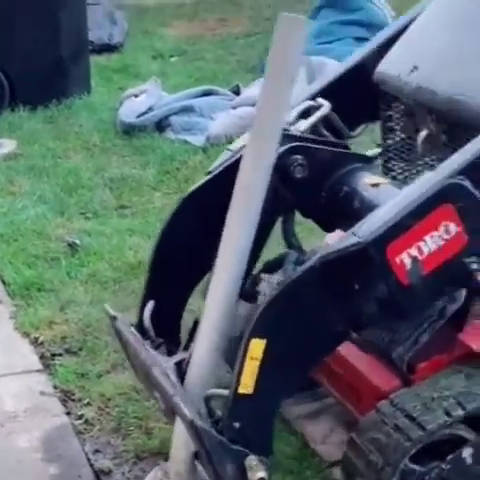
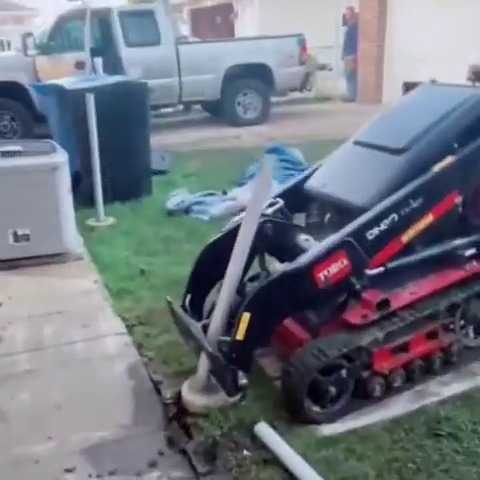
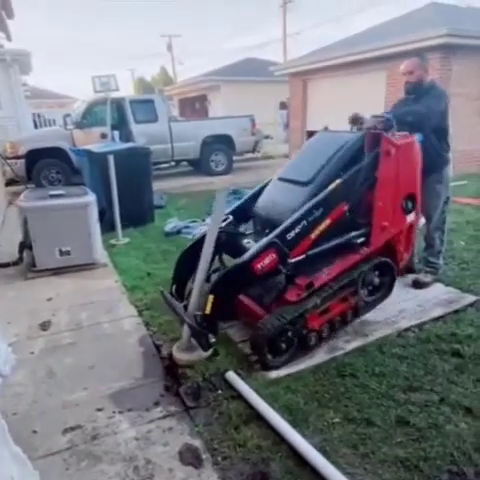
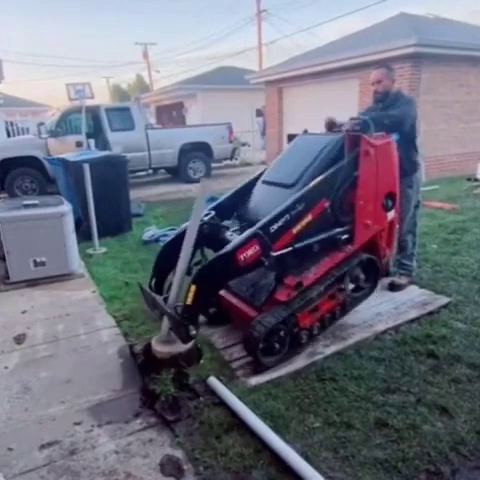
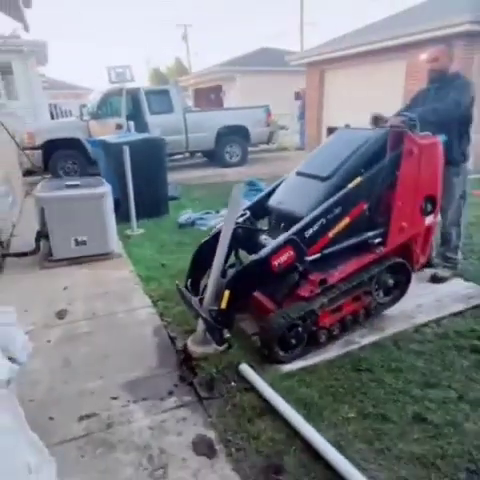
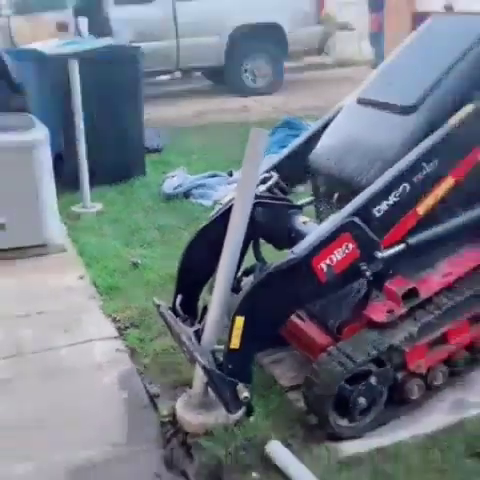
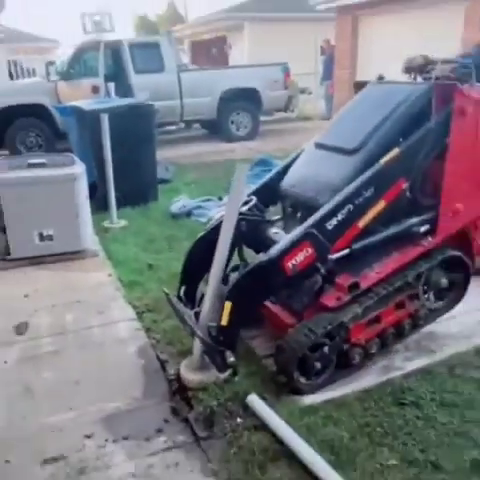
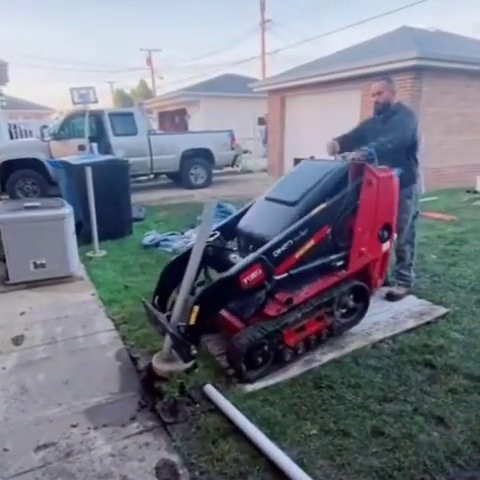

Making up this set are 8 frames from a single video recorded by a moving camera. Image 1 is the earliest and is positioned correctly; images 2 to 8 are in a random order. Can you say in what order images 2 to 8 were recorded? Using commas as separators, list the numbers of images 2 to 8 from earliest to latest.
6, 2, 7, 5, 3, 8, 4
